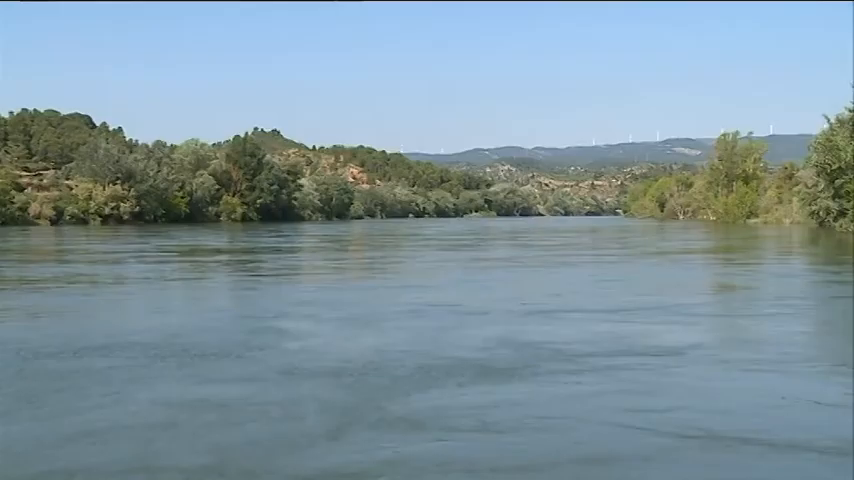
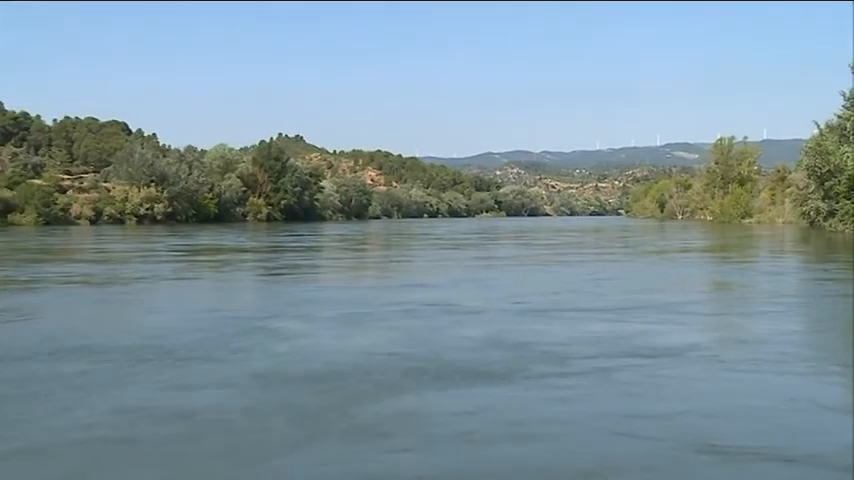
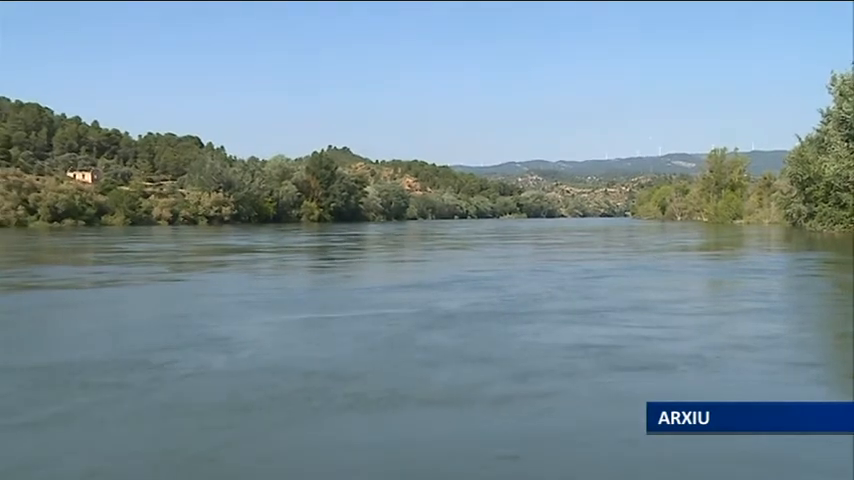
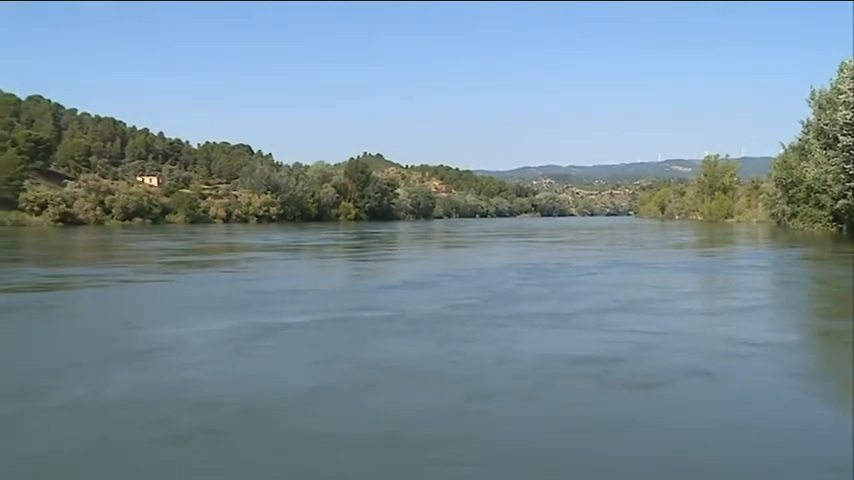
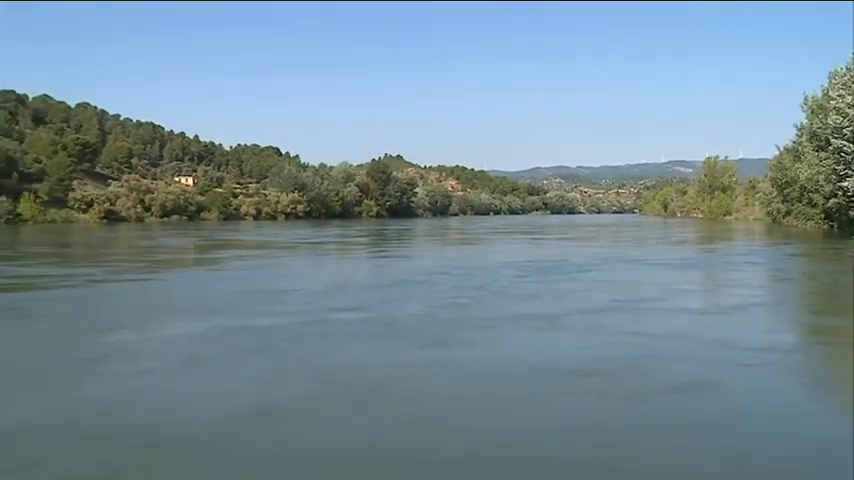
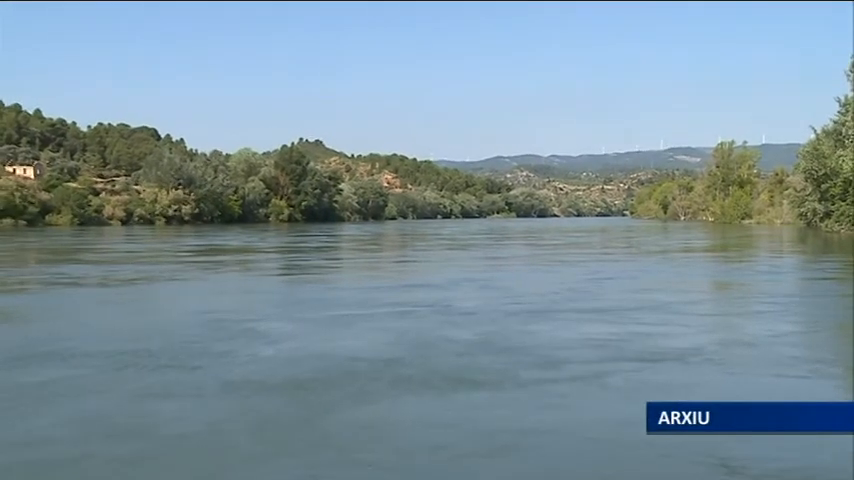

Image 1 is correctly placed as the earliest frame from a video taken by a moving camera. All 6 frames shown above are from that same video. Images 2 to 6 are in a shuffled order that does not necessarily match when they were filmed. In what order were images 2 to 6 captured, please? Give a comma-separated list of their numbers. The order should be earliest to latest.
2, 6, 3, 4, 5
